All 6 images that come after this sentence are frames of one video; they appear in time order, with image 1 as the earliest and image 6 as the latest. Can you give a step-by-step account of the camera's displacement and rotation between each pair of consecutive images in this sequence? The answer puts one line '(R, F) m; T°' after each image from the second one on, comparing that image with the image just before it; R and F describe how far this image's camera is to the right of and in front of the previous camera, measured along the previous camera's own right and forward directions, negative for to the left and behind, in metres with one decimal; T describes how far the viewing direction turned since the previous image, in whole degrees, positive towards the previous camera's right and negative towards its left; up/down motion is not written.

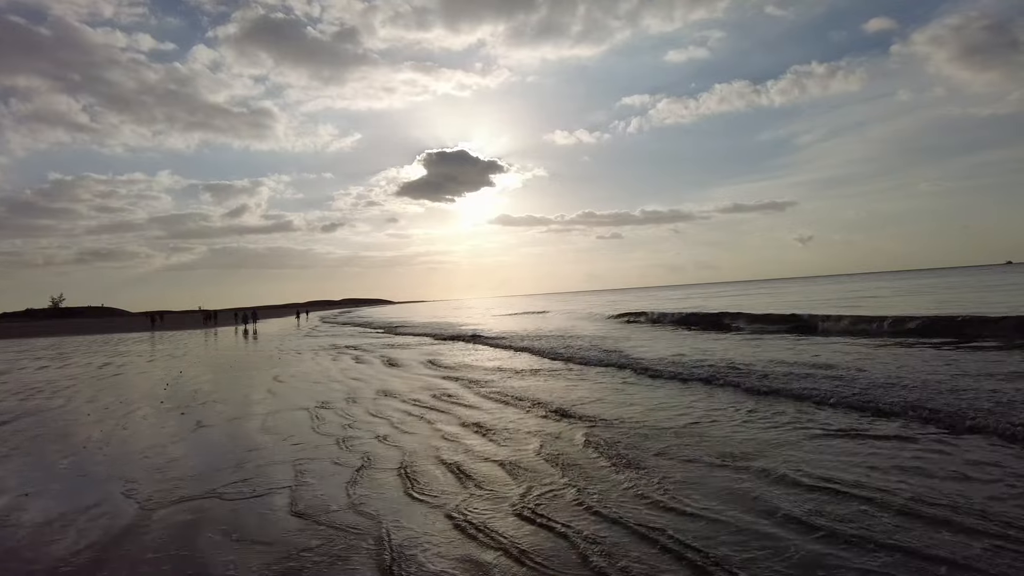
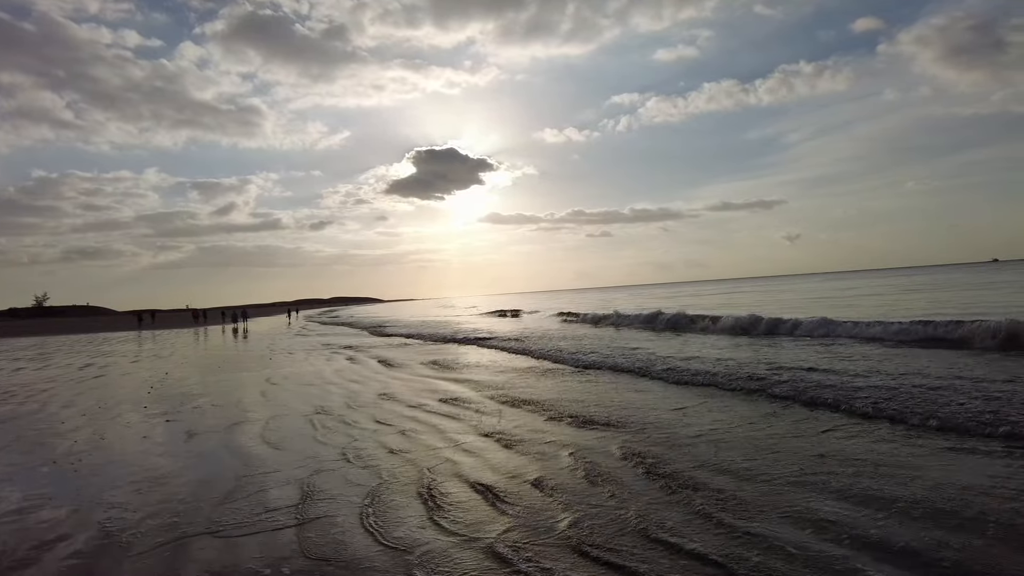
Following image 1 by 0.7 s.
(-0.2, +0.3) m; +1°
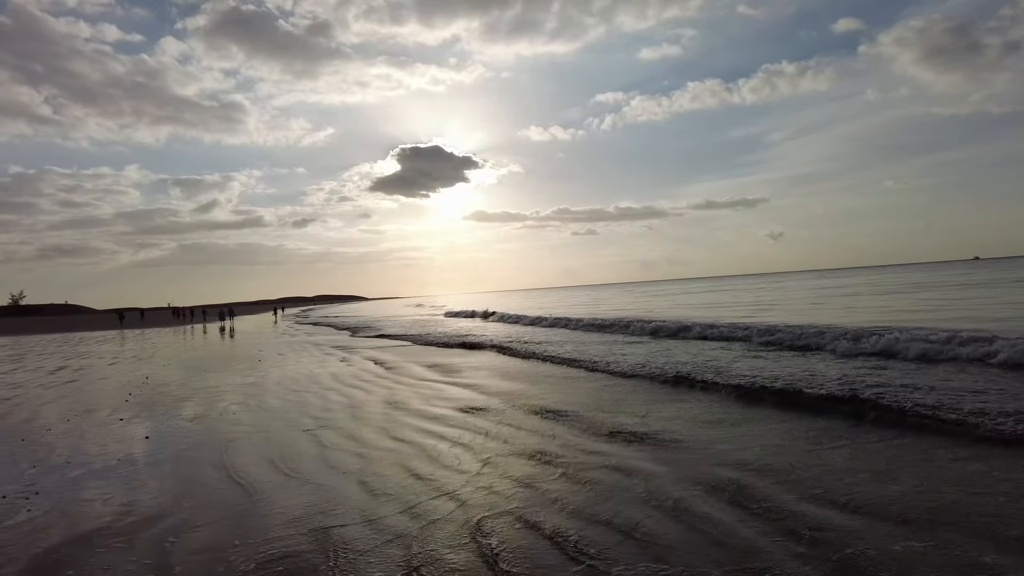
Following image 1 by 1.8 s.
(-0.3, +0.4) m; +1°
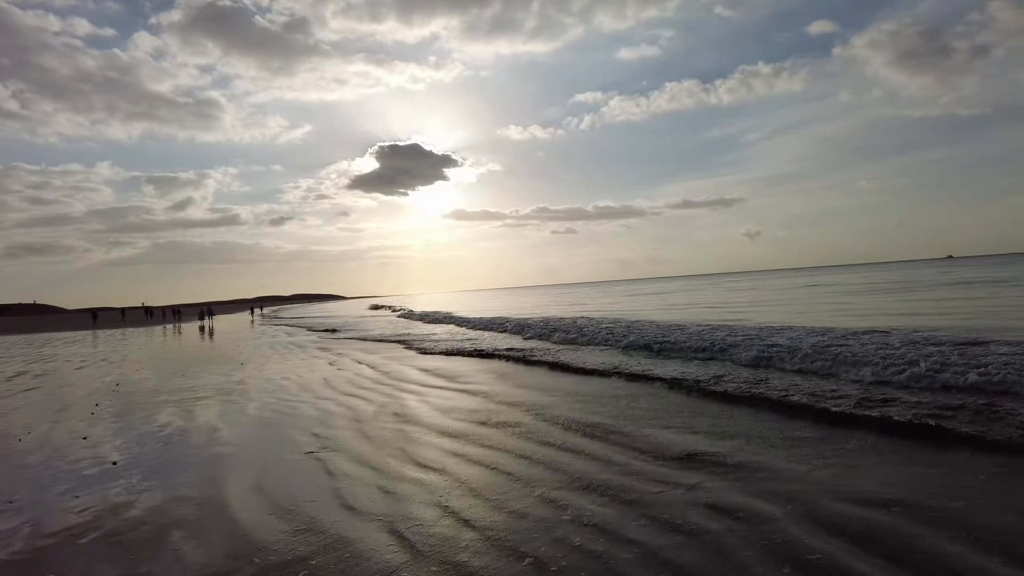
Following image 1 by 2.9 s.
(-0.3, +0.4) m; +2°
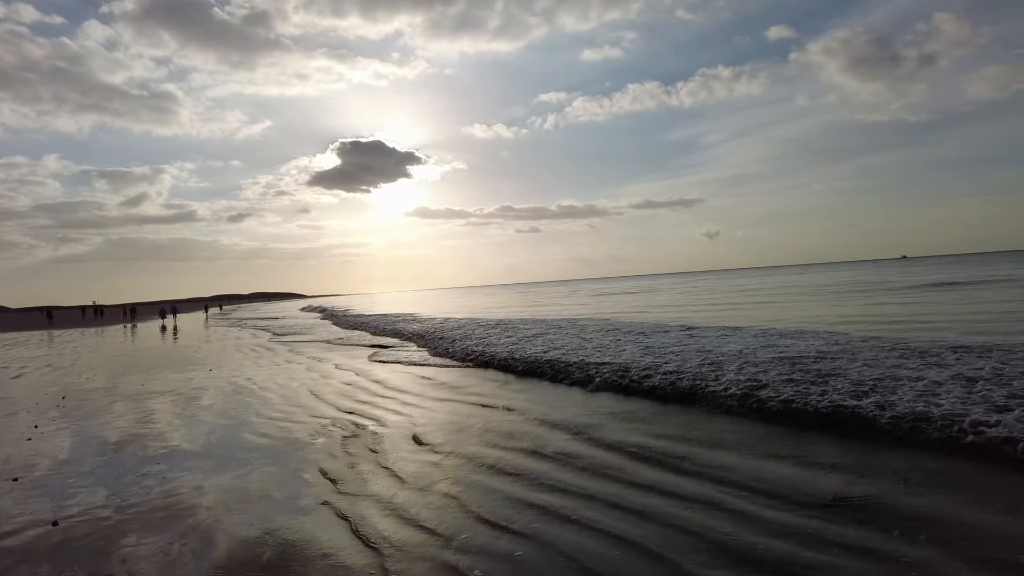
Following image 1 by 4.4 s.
(-1.0, -0.5) m; +3°
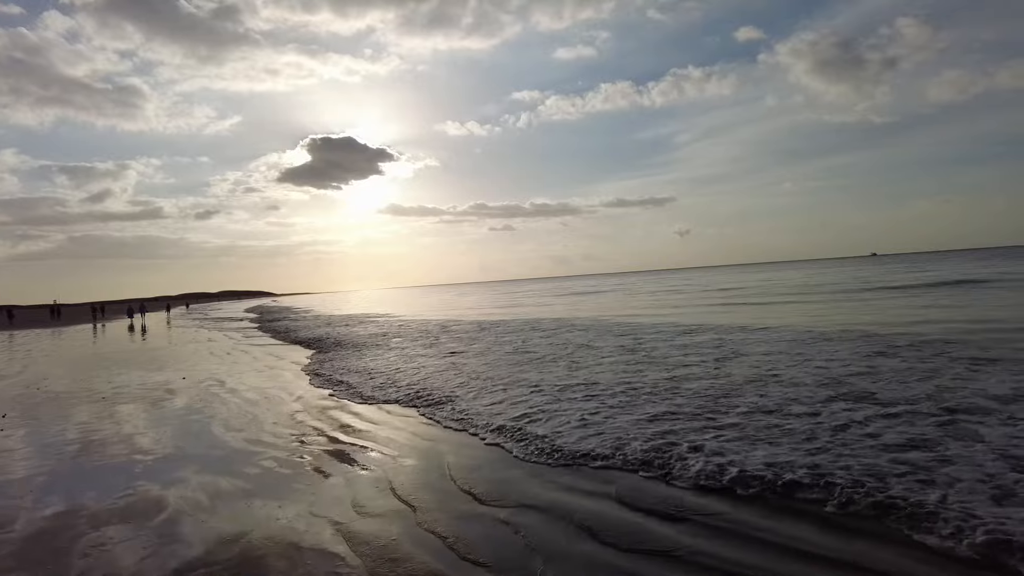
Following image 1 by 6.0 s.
(+0.5, +0.3) m; +3°
